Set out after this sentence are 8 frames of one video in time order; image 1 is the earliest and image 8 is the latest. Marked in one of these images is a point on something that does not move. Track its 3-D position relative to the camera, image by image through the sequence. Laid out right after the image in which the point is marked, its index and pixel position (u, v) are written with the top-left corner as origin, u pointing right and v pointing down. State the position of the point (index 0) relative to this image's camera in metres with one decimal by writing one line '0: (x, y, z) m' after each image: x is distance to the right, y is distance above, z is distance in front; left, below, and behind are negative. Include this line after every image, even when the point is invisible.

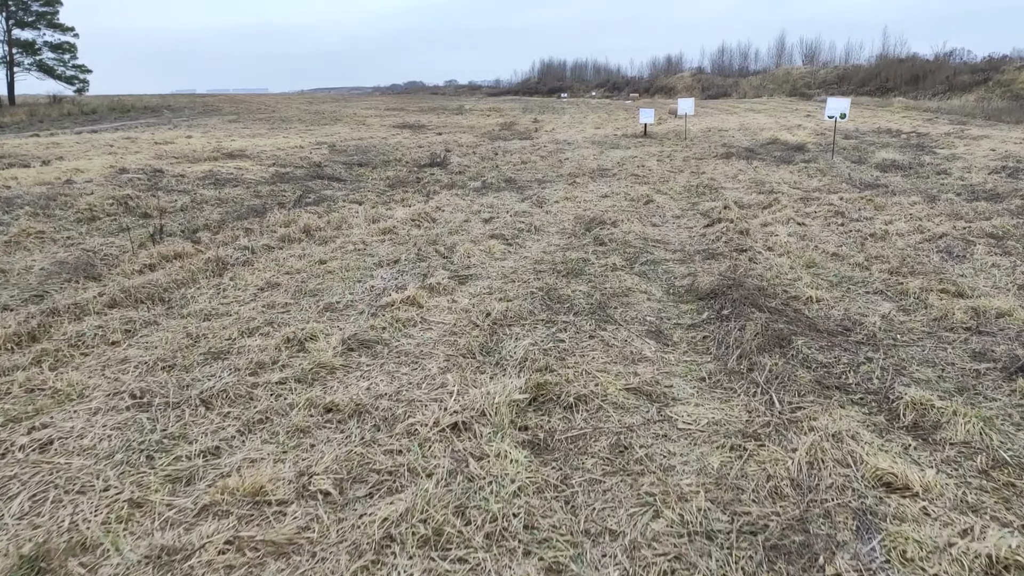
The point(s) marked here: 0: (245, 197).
0: (-3.1, +1.0, +8.6) m
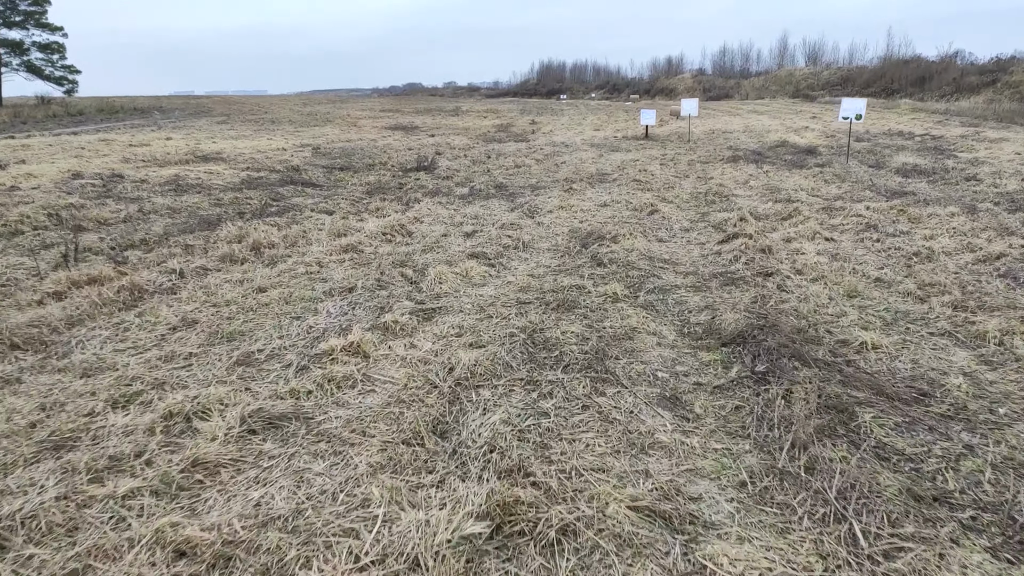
0: (-3.2, +0.8, +7.7) m
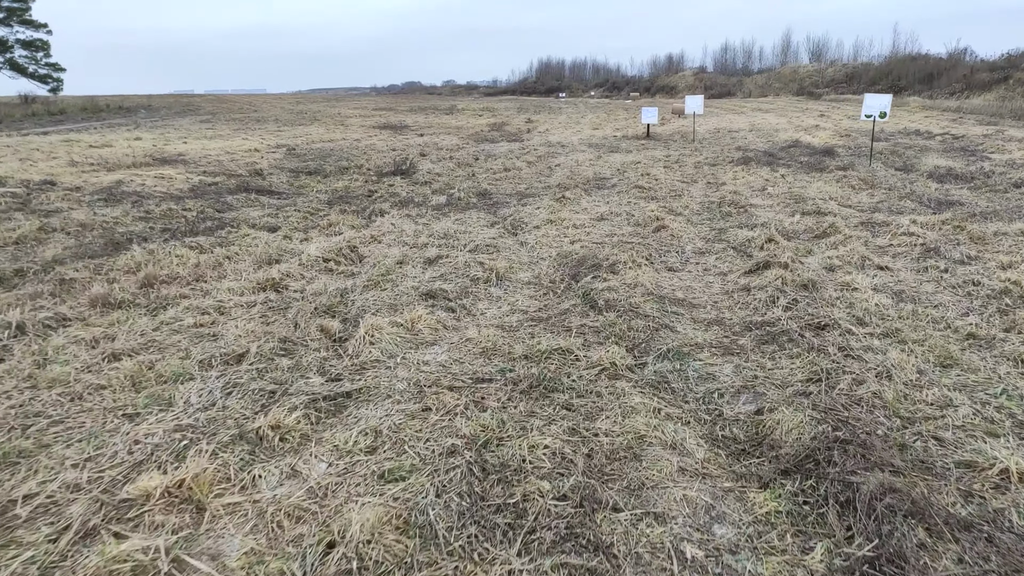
0: (-3.4, +0.6, +6.5) m
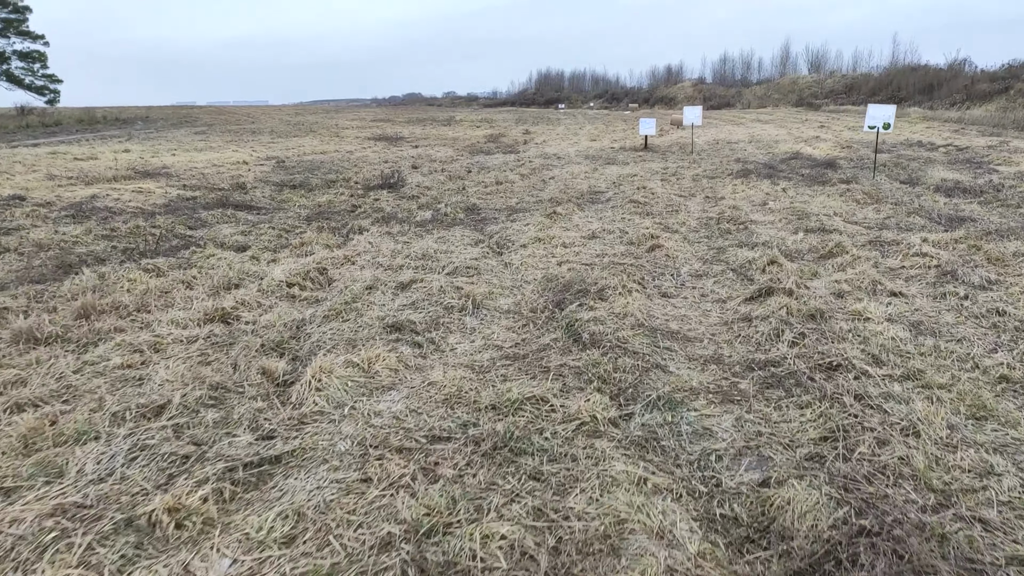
0: (-3.5, +0.4, +6.1) m
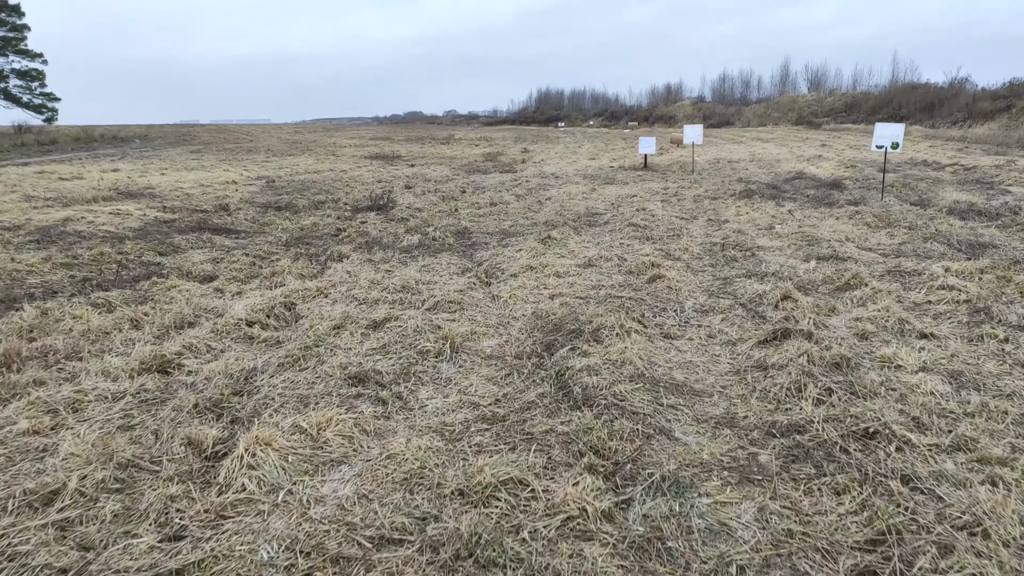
0: (-3.6, +0.1, +5.6) m
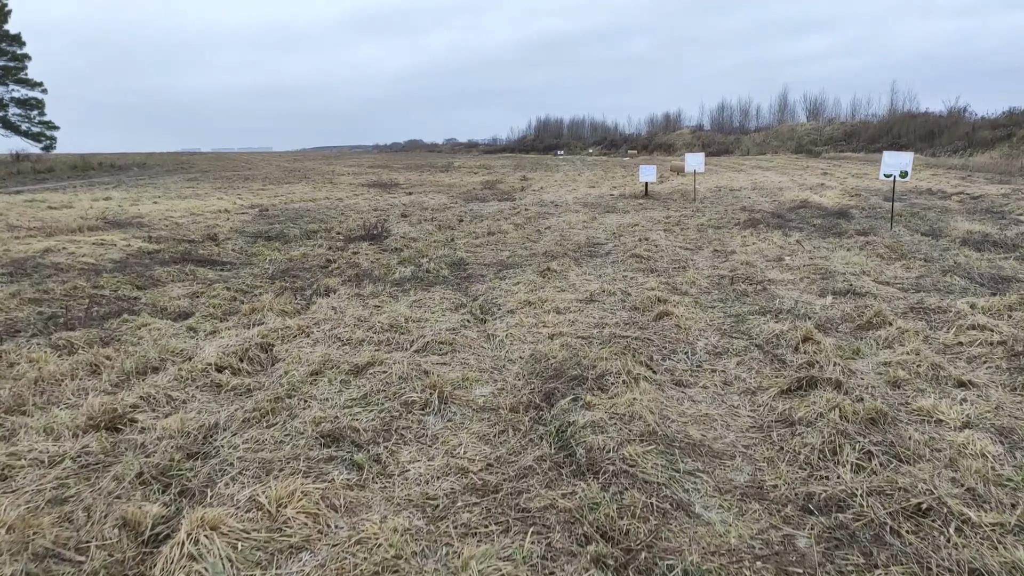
0: (-3.6, -0.1, +5.3) m
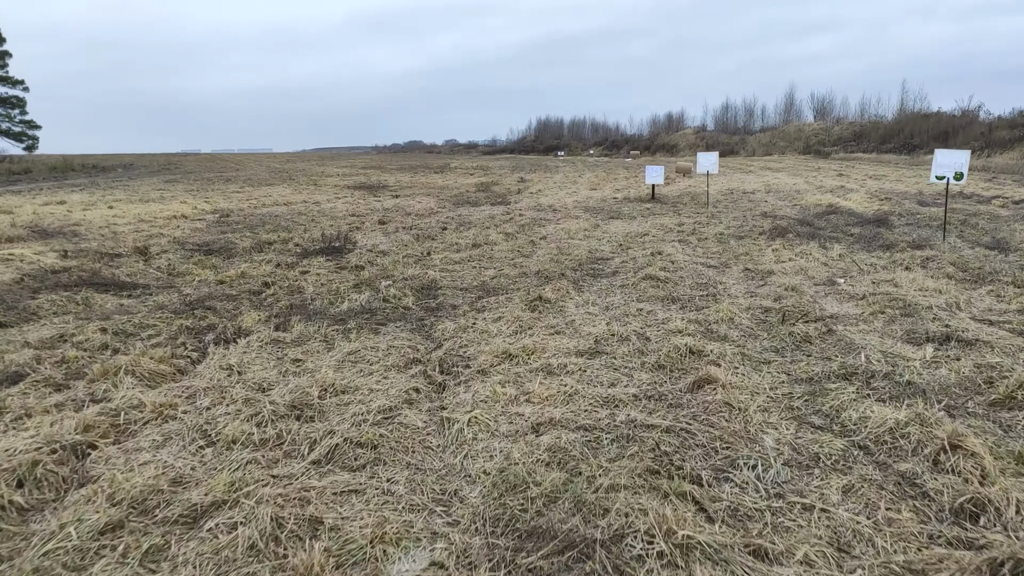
0: (-3.8, -0.4, +3.7) m
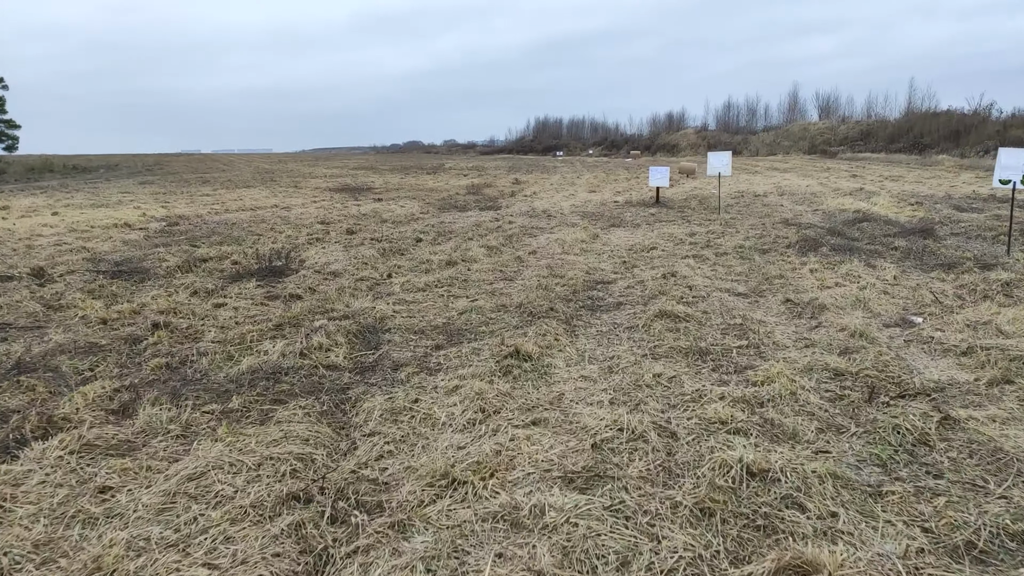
0: (-3.9, -0.6, +2.2) m
